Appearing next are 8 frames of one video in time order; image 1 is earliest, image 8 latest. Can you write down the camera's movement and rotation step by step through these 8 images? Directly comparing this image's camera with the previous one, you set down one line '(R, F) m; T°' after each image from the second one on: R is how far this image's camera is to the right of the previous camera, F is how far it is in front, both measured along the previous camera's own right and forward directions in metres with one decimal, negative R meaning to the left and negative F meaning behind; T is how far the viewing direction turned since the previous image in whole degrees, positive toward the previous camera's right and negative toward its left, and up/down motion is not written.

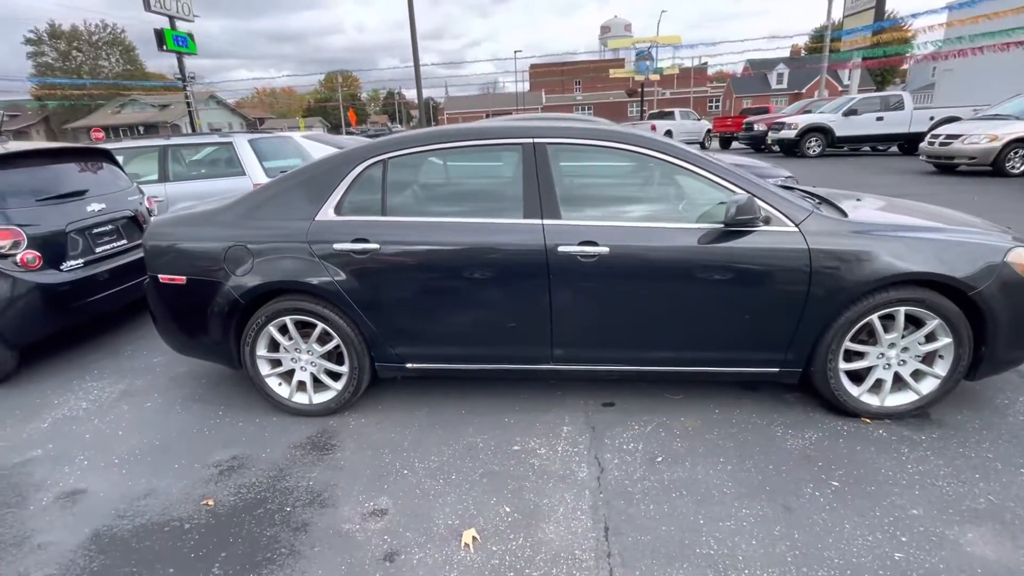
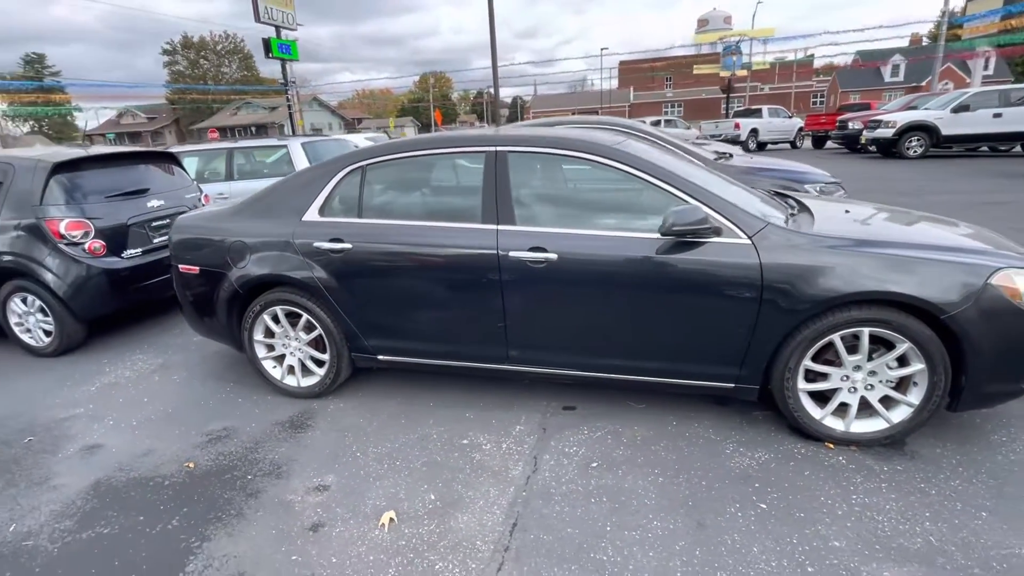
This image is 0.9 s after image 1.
(+0.7, -0.1) m; -9°
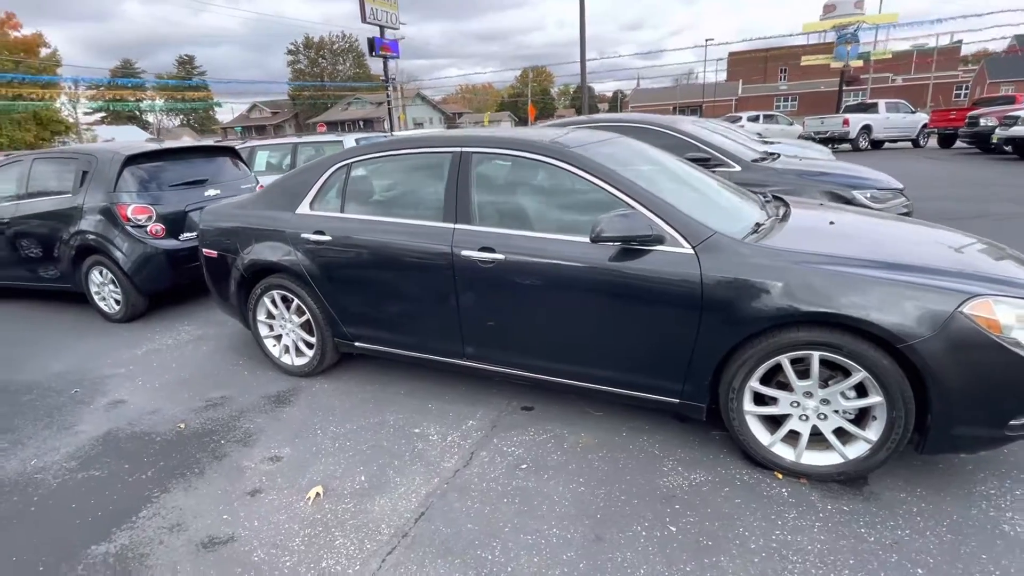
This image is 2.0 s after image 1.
(+0.8, 0.0) m; -10°
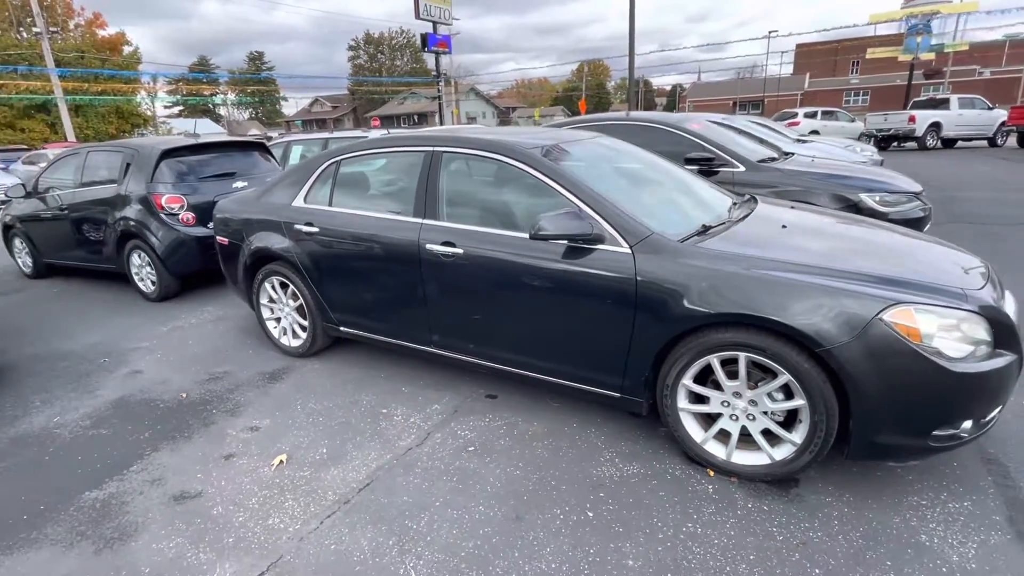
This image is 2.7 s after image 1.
(+0.5, -0.1) m; -5°
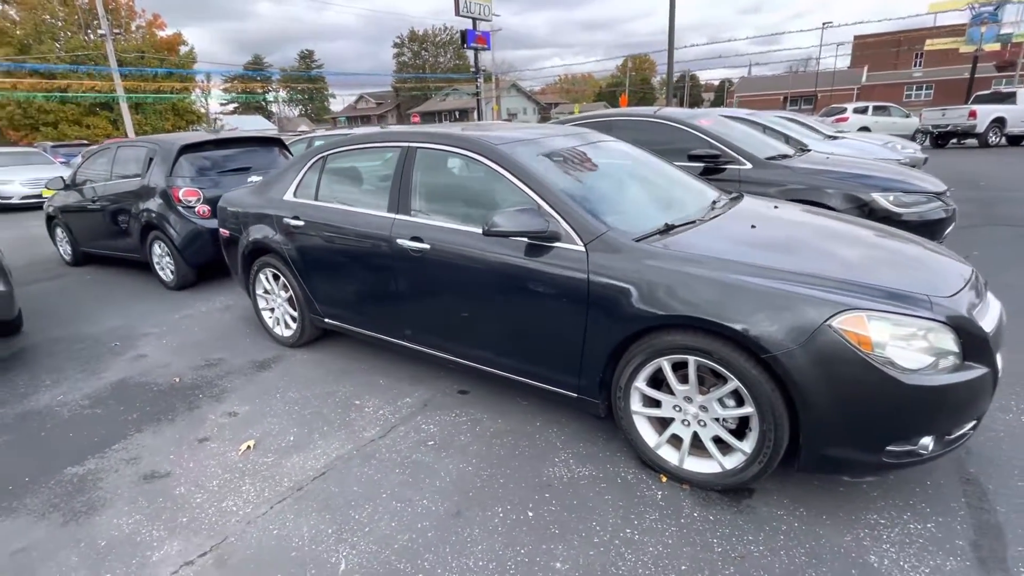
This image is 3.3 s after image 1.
(+0.4, 0.0) m; -4°
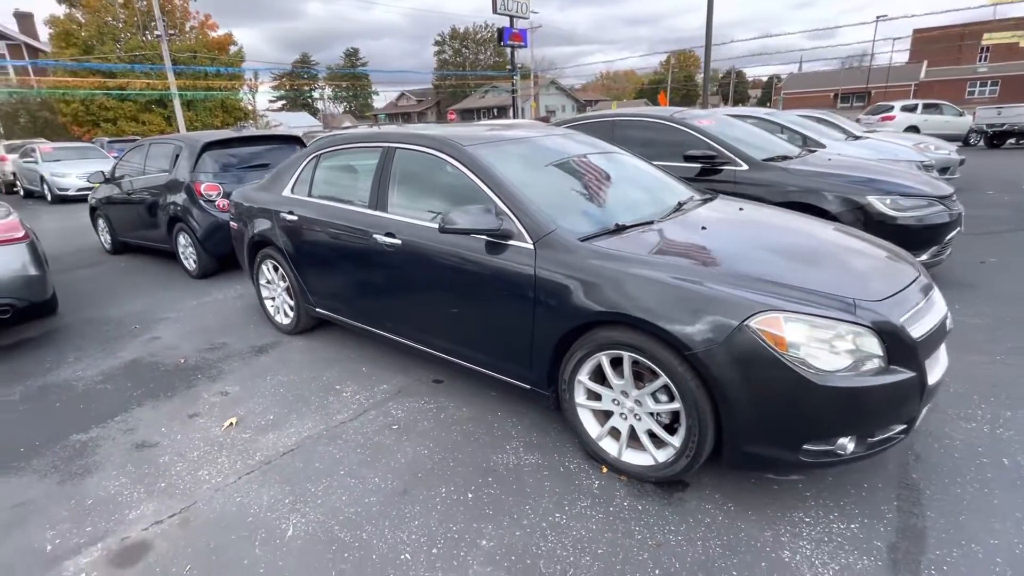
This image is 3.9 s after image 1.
(+0.4, -0.1) m; -4°
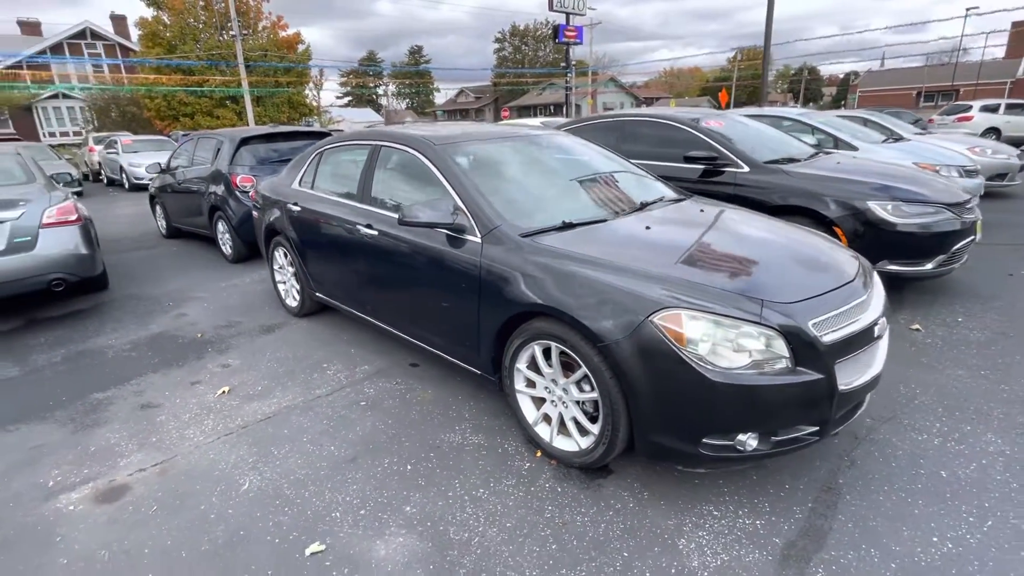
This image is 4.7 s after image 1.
(+0.6, -0.1) m; -6°
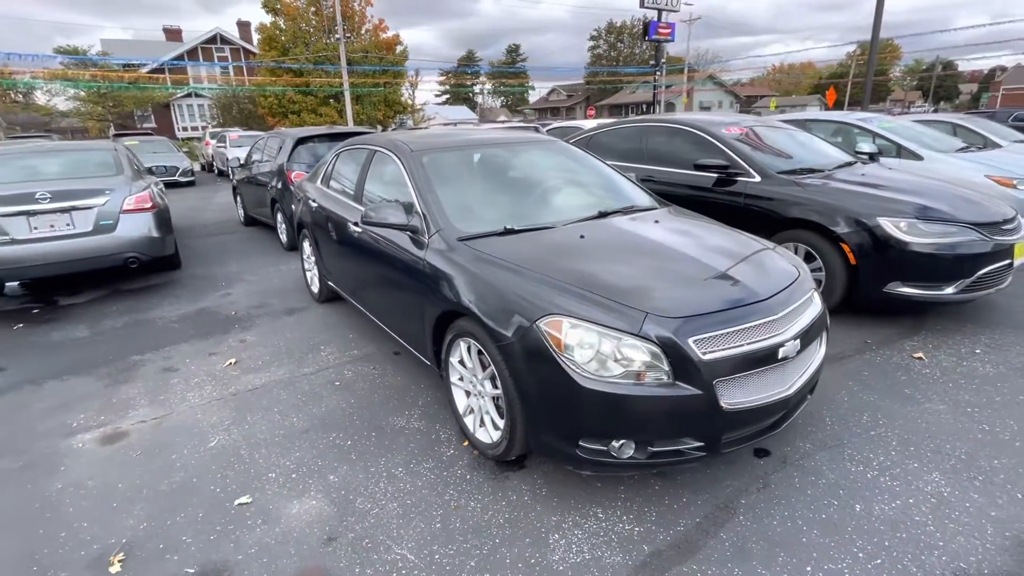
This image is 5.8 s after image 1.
(+0.8, -0.1) m; -9°
